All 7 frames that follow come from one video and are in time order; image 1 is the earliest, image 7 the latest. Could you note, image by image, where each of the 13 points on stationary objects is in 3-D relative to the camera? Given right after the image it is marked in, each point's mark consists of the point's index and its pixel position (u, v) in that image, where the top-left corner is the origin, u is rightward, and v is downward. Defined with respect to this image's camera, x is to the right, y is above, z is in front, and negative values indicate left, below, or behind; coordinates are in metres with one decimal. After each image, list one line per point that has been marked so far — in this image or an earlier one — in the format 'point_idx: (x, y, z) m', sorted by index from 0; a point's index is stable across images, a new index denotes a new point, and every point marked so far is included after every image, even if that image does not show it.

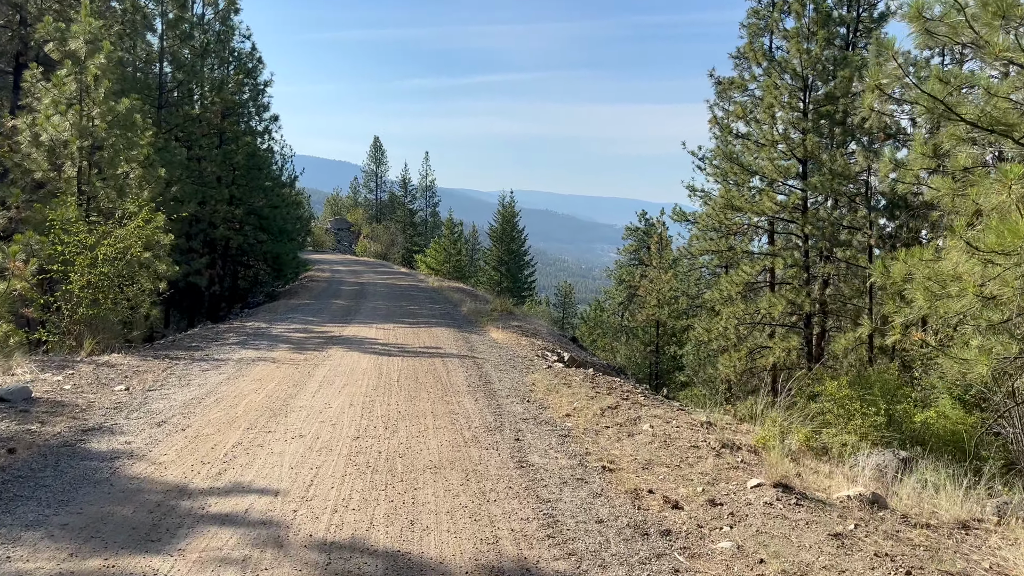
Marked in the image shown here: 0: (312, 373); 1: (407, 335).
0: (-2.9, -1.2, +8.1) m
1: (-2.1, -0.9, +11.4) m
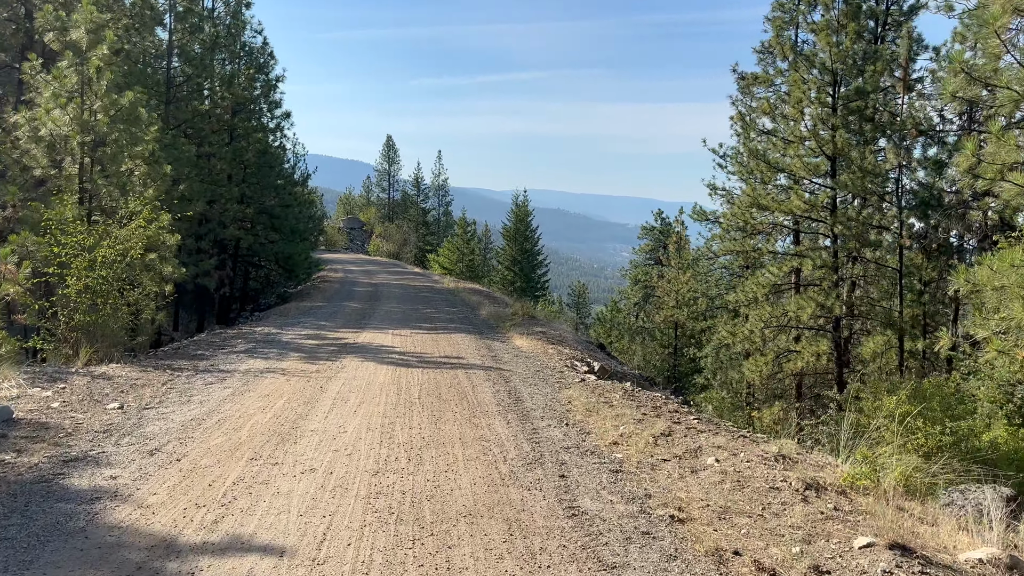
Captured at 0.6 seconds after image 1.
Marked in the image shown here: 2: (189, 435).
0: (-2.5, -1.3, +7.4) m
1: (-1.6, -1.0, +10.7) m
2: (-3.2, -1.4, +5.5) m
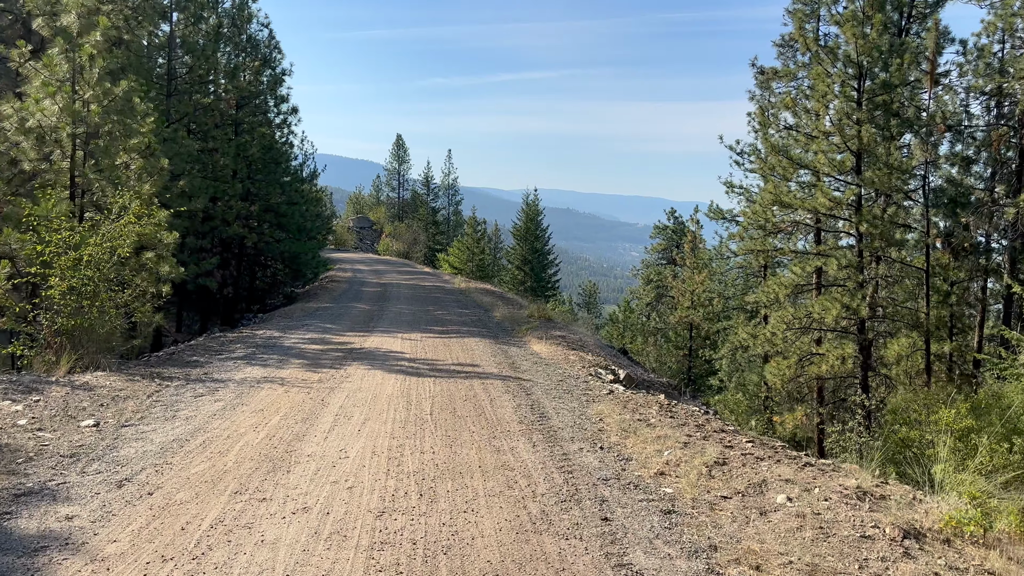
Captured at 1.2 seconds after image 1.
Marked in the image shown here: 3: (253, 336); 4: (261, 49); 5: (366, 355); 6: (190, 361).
0: (-2.2, -1.3, +6.6) m
1: (-1.3, -1.0, +9.9) m
2: (-2.9, -1.5, +4.8) m
3: (-5.1, -1.0, +11.1) m
4: (-8.8, +8.4, +19.8) m
5: (-2.4, -1.1, +9.3) m
6: (-5.1, -1.2, +8.9) m
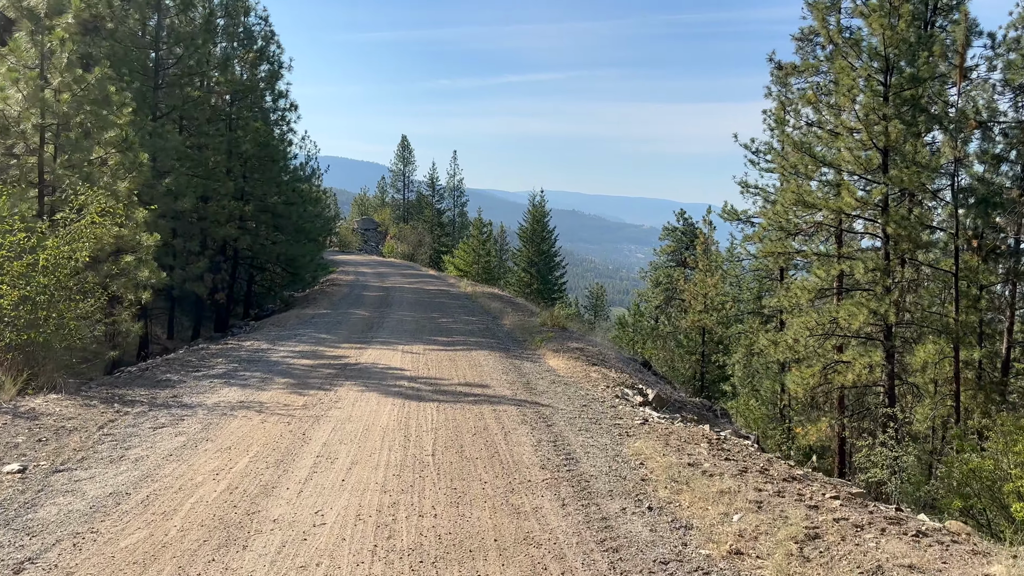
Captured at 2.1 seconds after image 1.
0: (-2.0, -1.4, +5.6) m
1: (-1.1, -1.2, +8.8) m
2: (-2.8, -1.6, +3.7) m
3: (-4.9, -1.1, +10.1) m
4: (-8.5, +8.3, +18.9) m
5: (-2.2, -1.2, +8.2) m
6: (-4.9, -1.3, +7.9) m
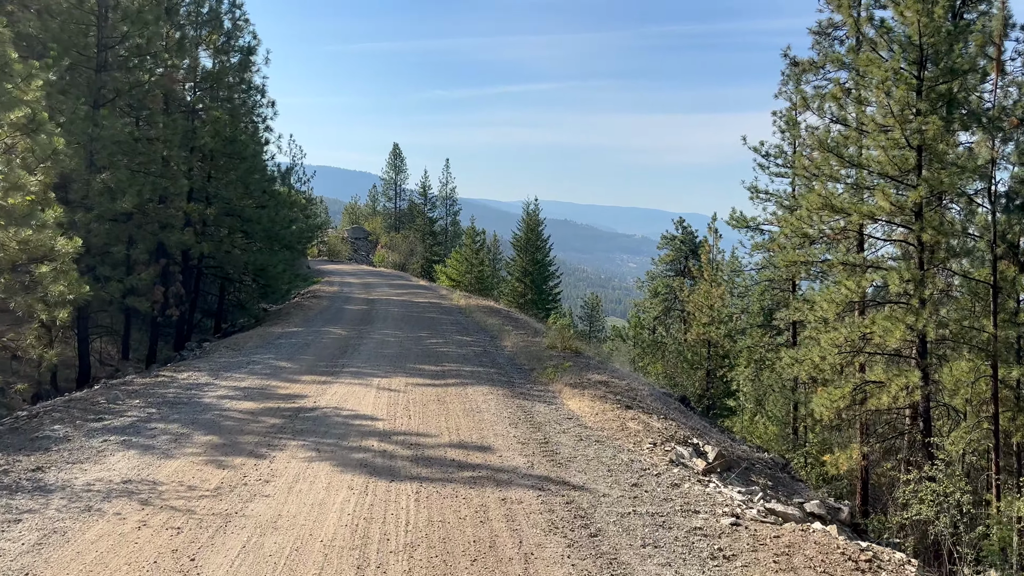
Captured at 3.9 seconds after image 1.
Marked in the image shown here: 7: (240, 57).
0: (-1.9, -1.6, +3.4) m
1: (-1.0, -1.4, +6.7) m
2: (-2.6, -1.7, +1.5) m
3: (-4.8, -1.4, +7.9) m
4: (-8.6, +7.9, +16.8) m
5: (-2.1, -1.5, +6.0) m
6: (-4.8, -1.5, +5.6) m
7: (-8.4, +7.1, +17.2) m
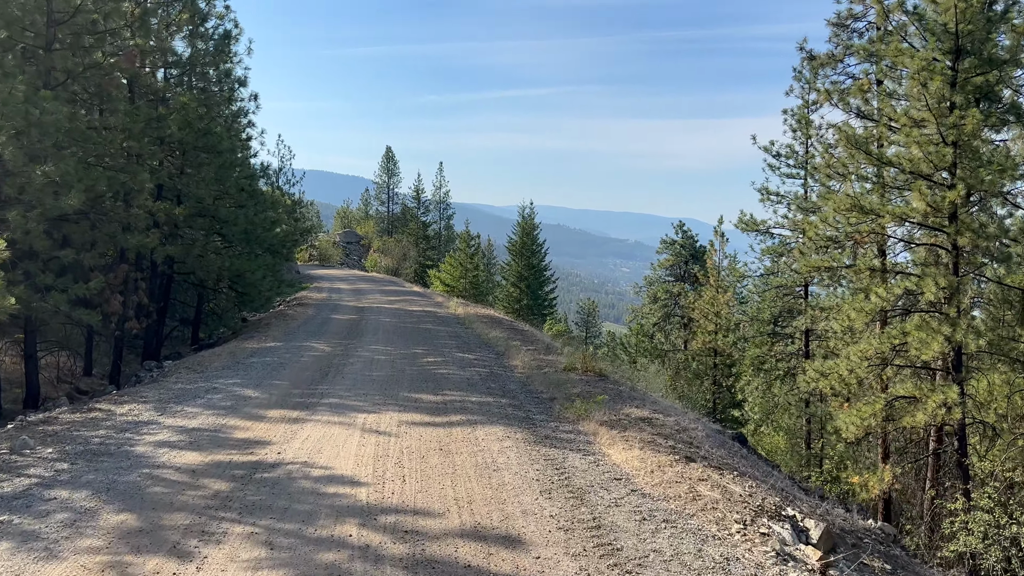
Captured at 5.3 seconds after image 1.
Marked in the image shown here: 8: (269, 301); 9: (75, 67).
0: (-1.6, -1.7, +1.8) m
1: (-0.8, -1.6, +5.1) m
2: (-2.3, -1.8, -0.1) m
3: (-4.6, -1.5, +6.2) m
4: (-8.5, +7.6, +15.1) m
5: (-1.8, -1.6, +4.4) m
6: (-4.5, -1.6, +4.0) m
7: (-8.3, +6.9, +15.6) m
8: (-7.5, -0.4, +17.4) m
9: (-9.0, +4.5, +11.5) m
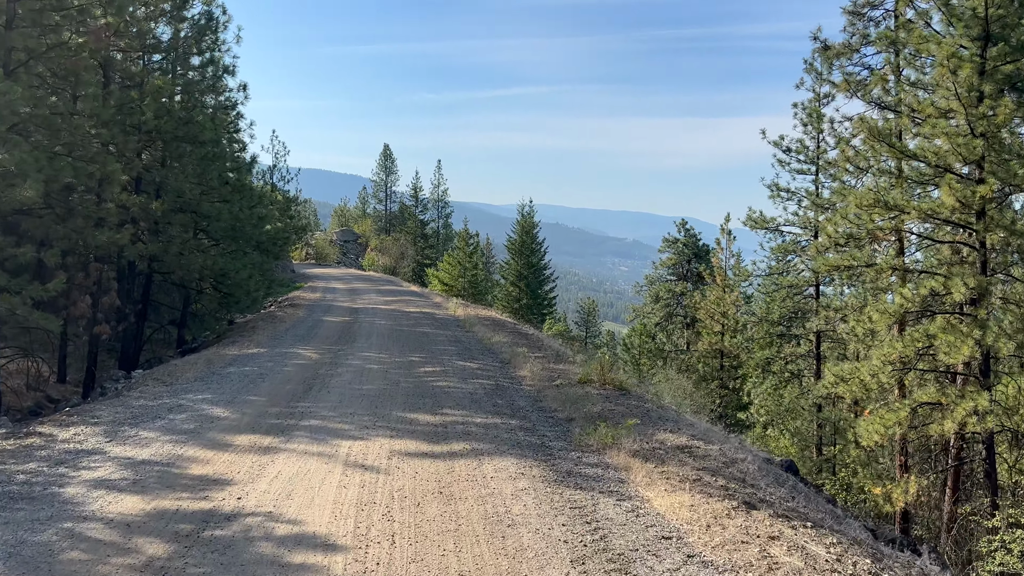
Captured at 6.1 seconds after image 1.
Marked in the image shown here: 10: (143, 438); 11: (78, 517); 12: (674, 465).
0: (-1.5, -1.8, +0.7) m
1: (-0.6, -1.6, +4.0) m
2: (-2.2, -1.9, -1.1) m
3: (-4.4, -1.5, +5.2) m
4: (-8.4, +7.6, +14.1) m
5: (-1.7, -1.6, +3.4) m
6: (-4.4, -1.7, +2.9) m
7: (-8.2, +6.9, +14.5) m
8: (-7.4, -0.4, +16.3) m
9: (-8.9, +4.5, +10.5) m
10: (-3.8, -1.5, +5.9) m
11: (-3.1, -1.6, +4.1) m
12: (+1.4, -1.5, +5.1) m
